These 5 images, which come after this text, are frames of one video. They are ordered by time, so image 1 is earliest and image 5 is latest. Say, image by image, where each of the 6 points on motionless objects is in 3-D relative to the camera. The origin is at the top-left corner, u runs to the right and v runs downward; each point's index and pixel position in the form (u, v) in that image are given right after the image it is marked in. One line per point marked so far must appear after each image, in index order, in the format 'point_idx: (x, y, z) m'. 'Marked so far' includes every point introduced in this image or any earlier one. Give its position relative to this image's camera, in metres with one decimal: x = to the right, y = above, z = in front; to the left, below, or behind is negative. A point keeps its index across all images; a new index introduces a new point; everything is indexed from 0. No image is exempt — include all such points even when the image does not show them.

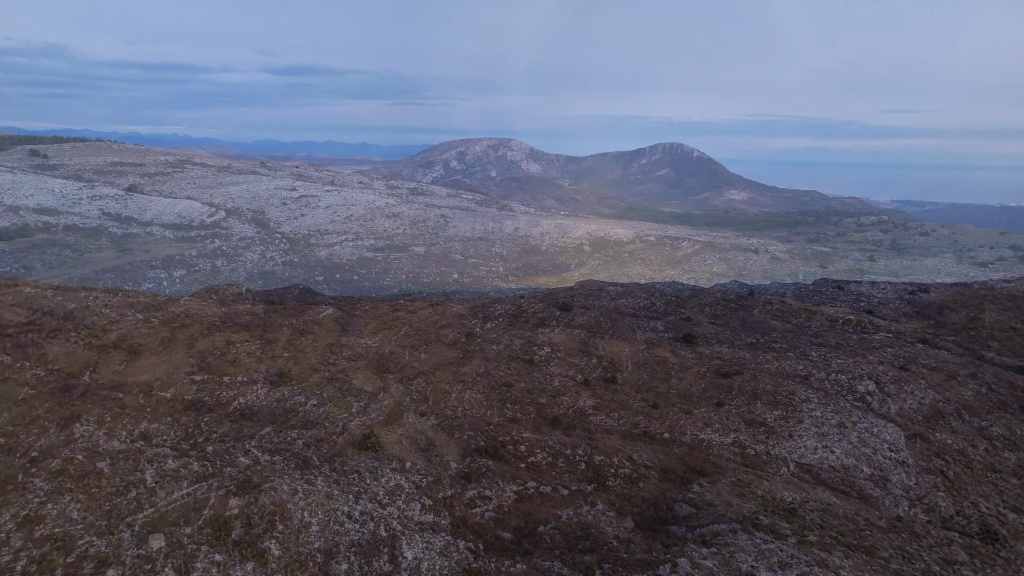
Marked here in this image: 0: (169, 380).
0: (-14.2, -3.8, +18.8) m
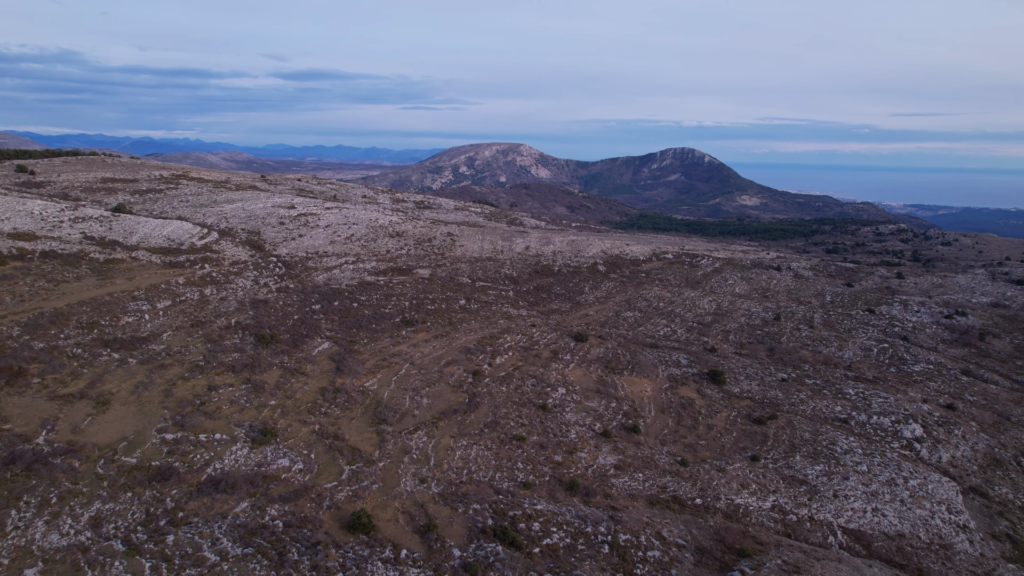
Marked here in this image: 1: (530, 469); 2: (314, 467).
0: (-13.8, -5.6, +16.6) m
1: (+0.7, -7.4, +18.7) m
2: (-7.5, -6.7, +17.1) m
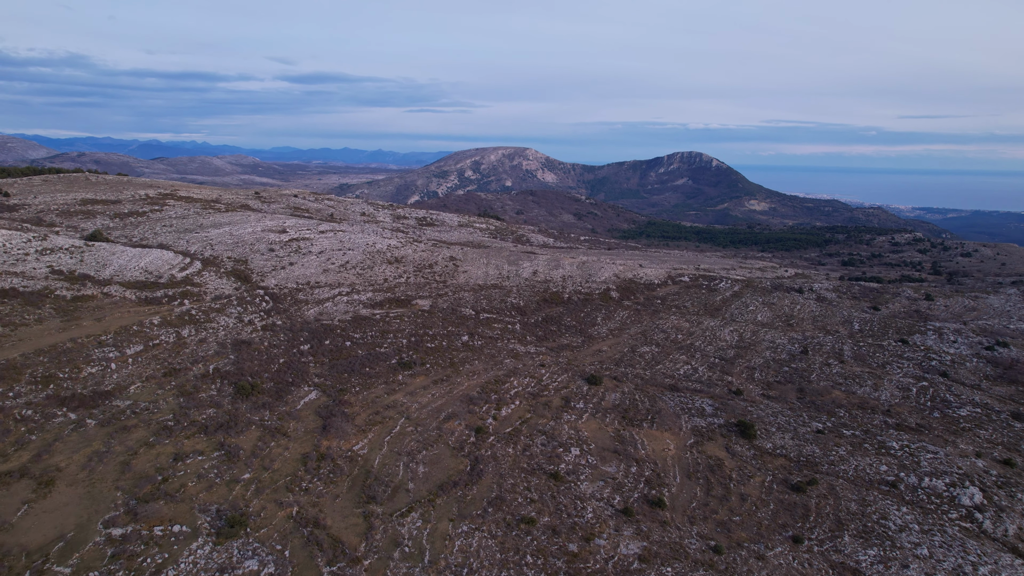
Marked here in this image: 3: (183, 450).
0: (-13.5, -7.8, +14.1) m
1: (+1.0, -9.7, +16.0) m
2: (-7.2, -9.0, +14.5) m
3: (-13.6, -6.6, +18.6) m
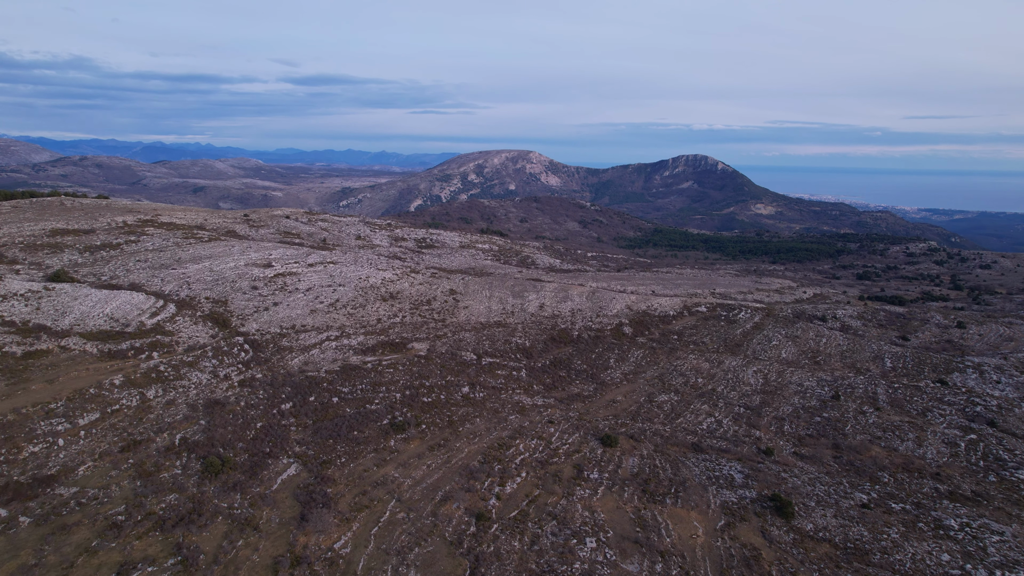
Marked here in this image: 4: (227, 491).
0: (-13.3, -10.5, +11.2) m
1: (+1.2, -12.5, +13.0) m
2: (-7.0, -11.7, +11.7) m
3: (-13.3, -9.4, +15.8) m
4: (-12.0, -8.5, +19.2) m
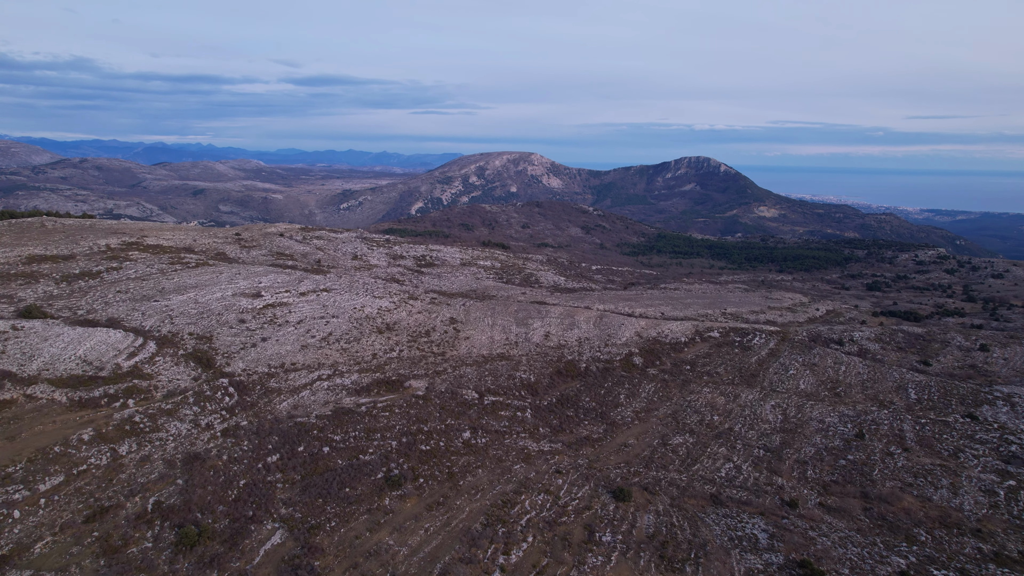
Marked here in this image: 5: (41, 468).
0: (-13.1, -12.6, +9.3) m
1: (+1.4, -14.6, +11.1) m
2: (-6.8, -13.8, +9.8) m
3: (-13.1, -11.4, +13.9) m
4: (-11.8, -10.6, +17.3) m
5: (-19.3, -7.3, +18.7) m
